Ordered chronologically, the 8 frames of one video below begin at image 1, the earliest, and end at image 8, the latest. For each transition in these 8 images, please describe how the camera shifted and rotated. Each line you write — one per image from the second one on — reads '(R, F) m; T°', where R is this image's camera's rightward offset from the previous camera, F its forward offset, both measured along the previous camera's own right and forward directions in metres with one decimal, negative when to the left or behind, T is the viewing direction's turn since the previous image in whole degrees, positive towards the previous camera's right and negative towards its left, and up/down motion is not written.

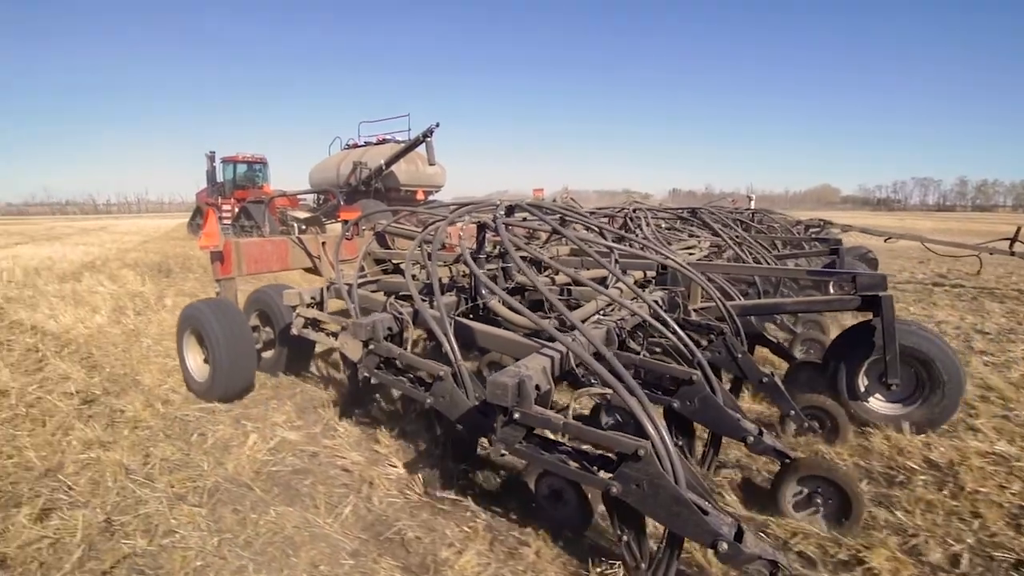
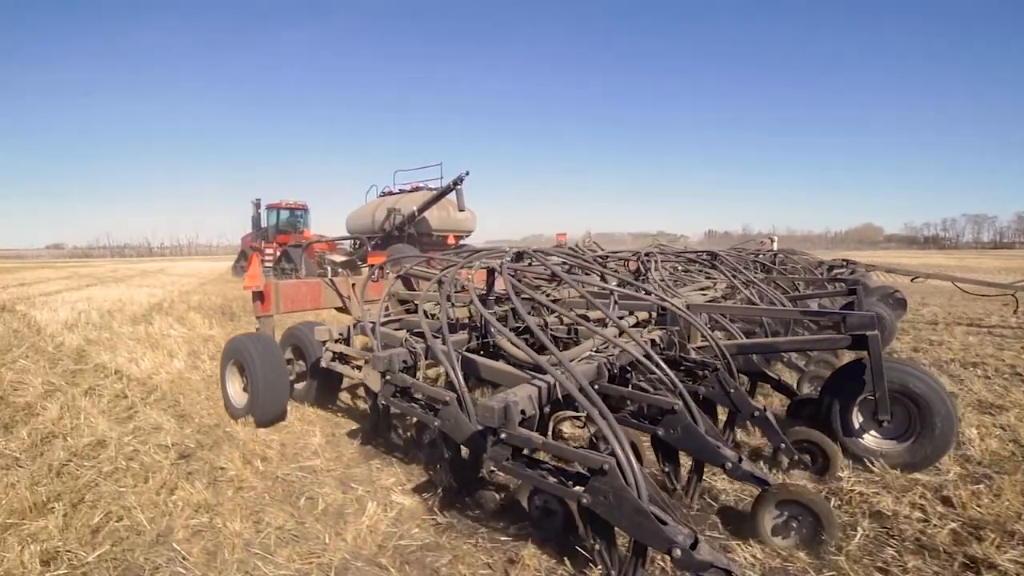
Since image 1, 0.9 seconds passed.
(+0.2, -0.4) m; -3°
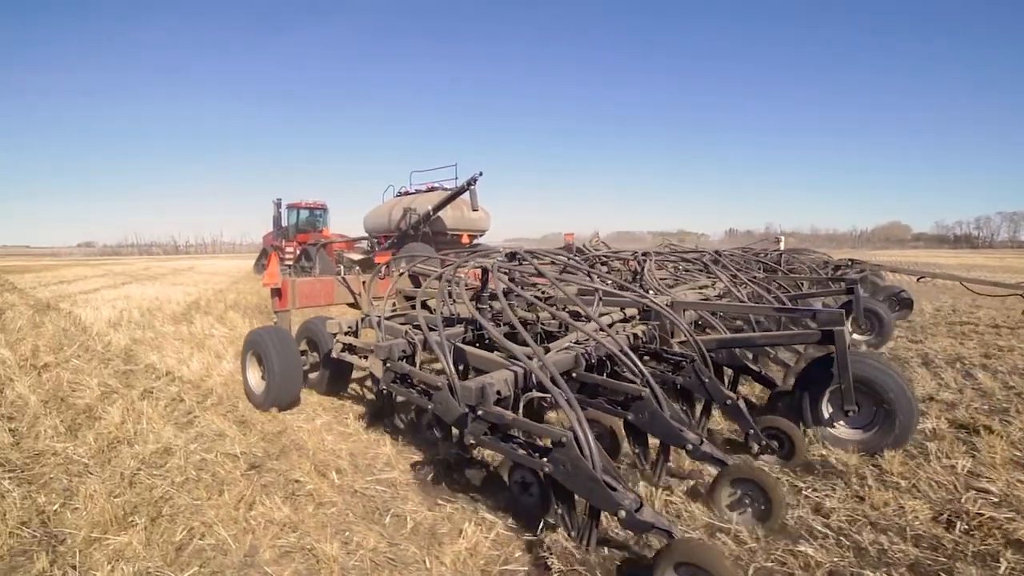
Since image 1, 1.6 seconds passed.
(+0.2, -0.4) m; -2°
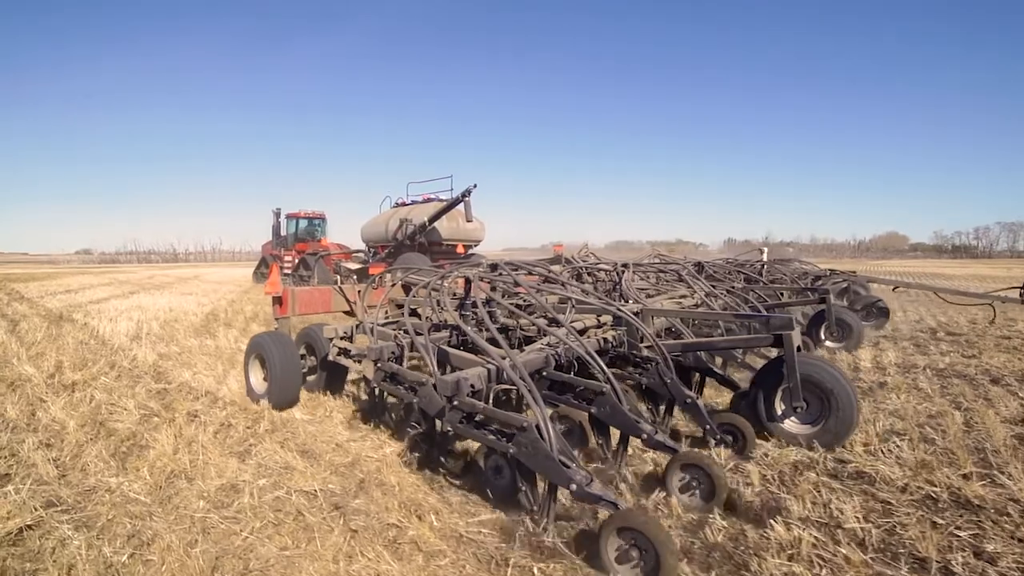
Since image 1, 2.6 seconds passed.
(+0.2, -0.5) m; 0°
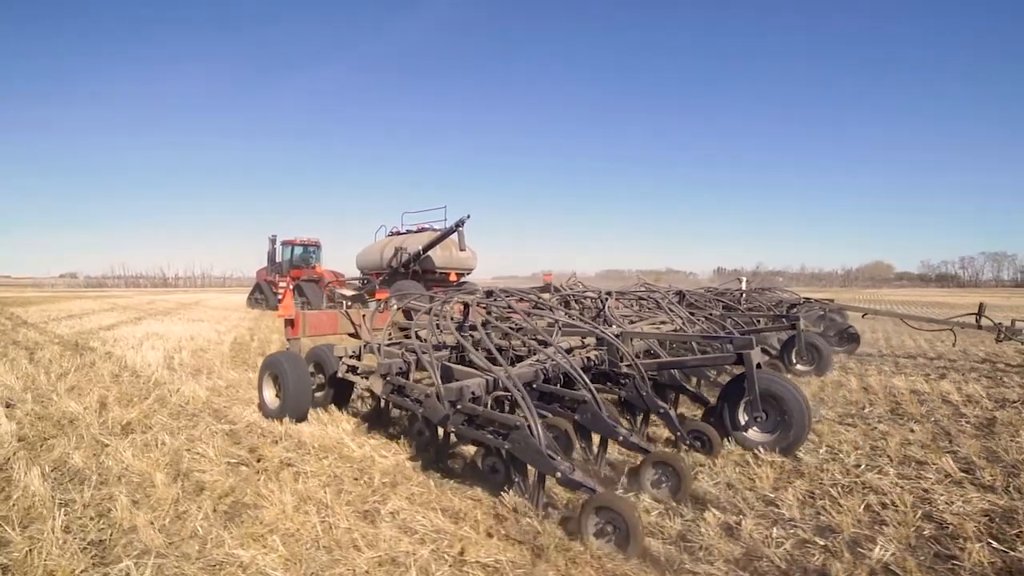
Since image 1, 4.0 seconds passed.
(0.0, -0.7) m; +1°
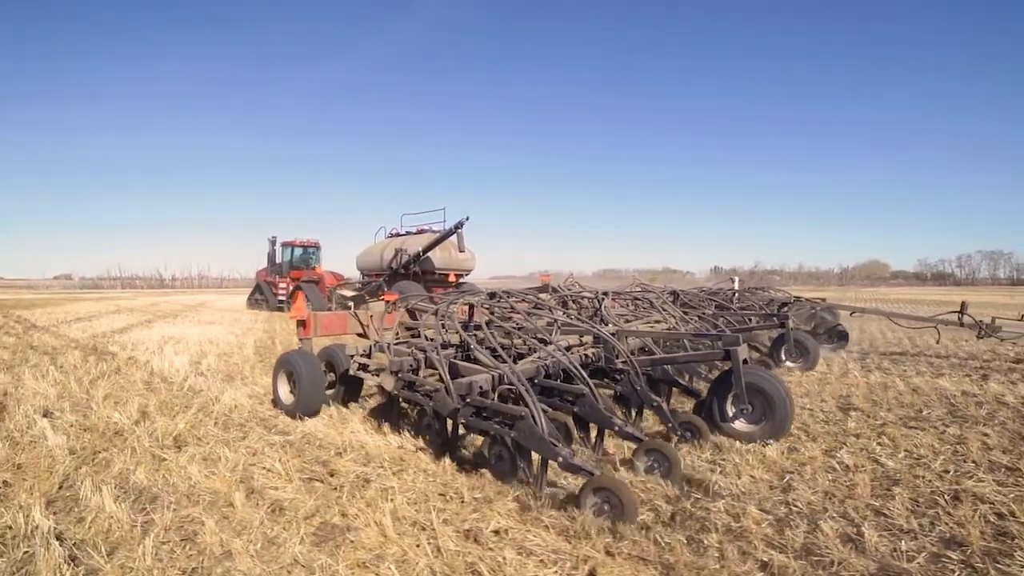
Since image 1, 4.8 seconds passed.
(-0.1, -0.4) m; 0°
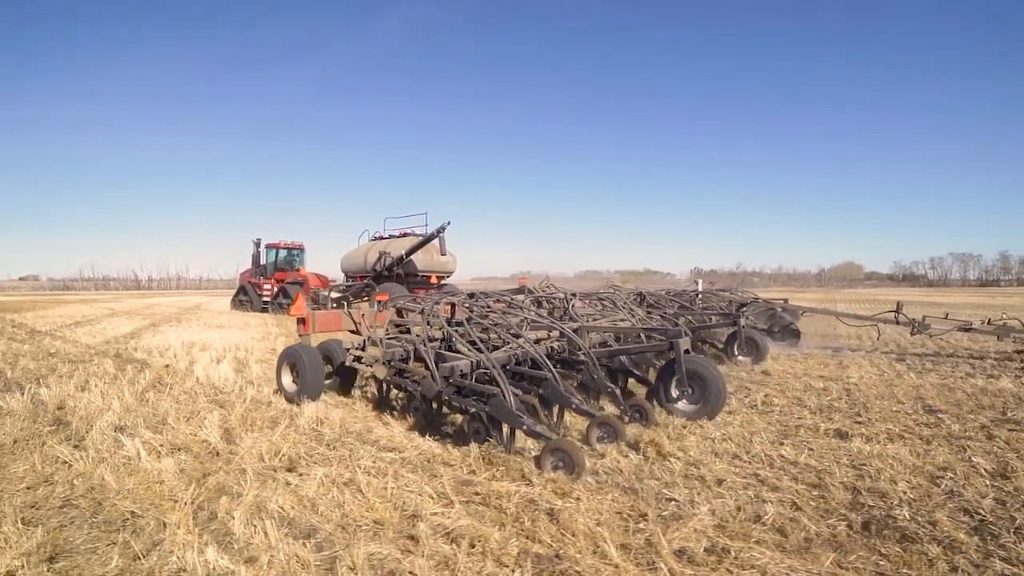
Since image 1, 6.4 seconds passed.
(+0.1, -1.0) m; +2°
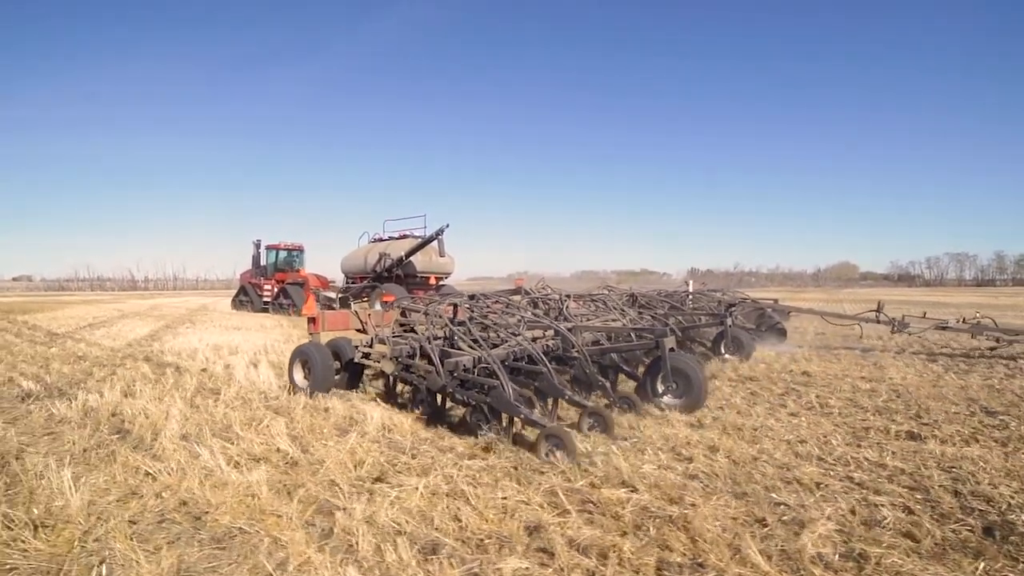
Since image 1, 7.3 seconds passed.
(0.0, -0.6) m; 0°
